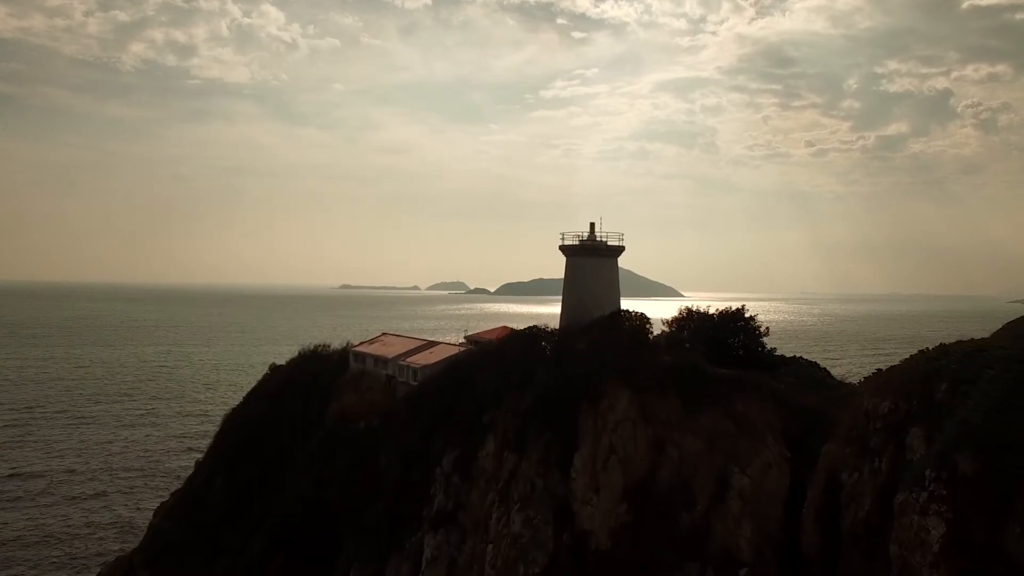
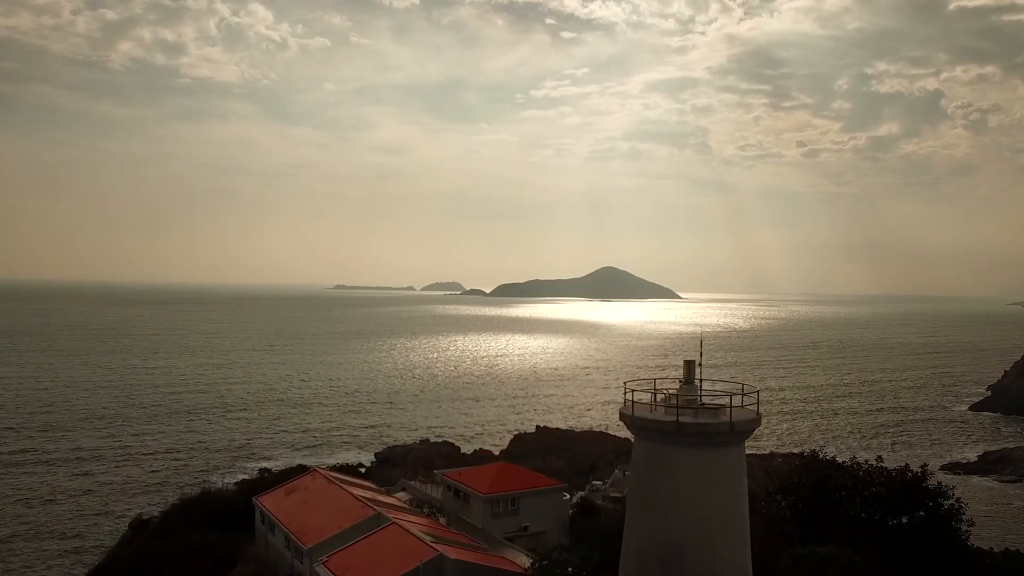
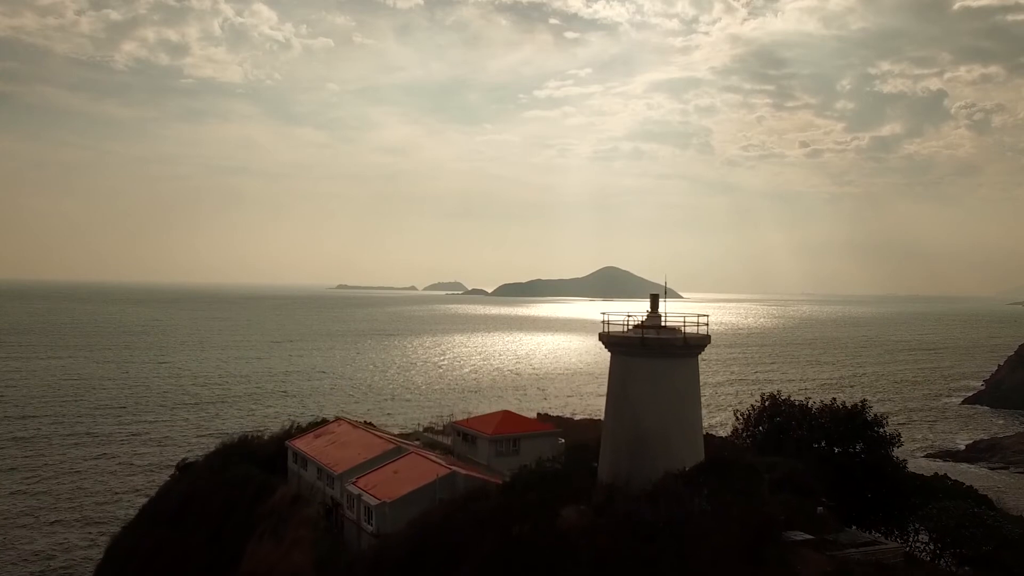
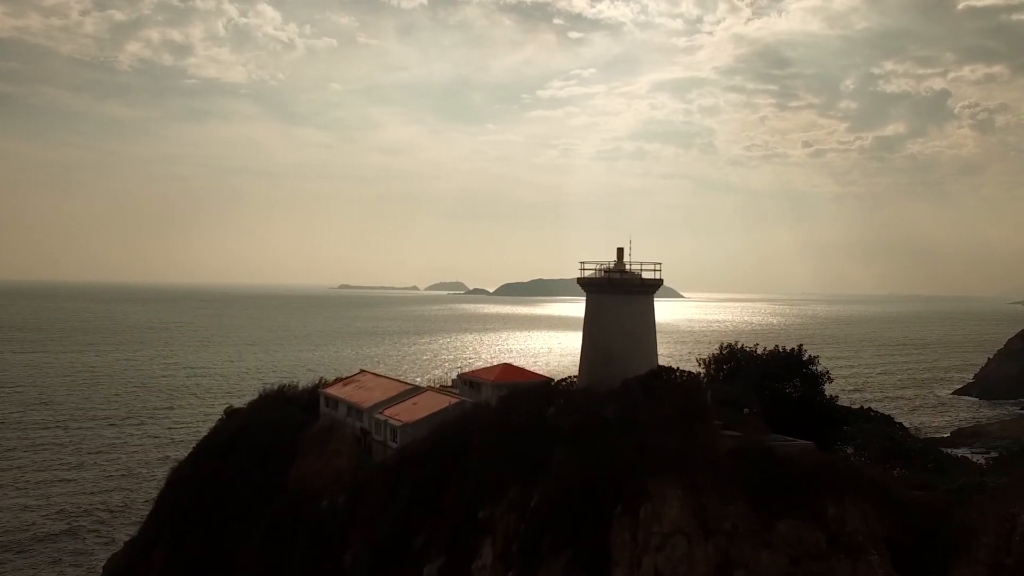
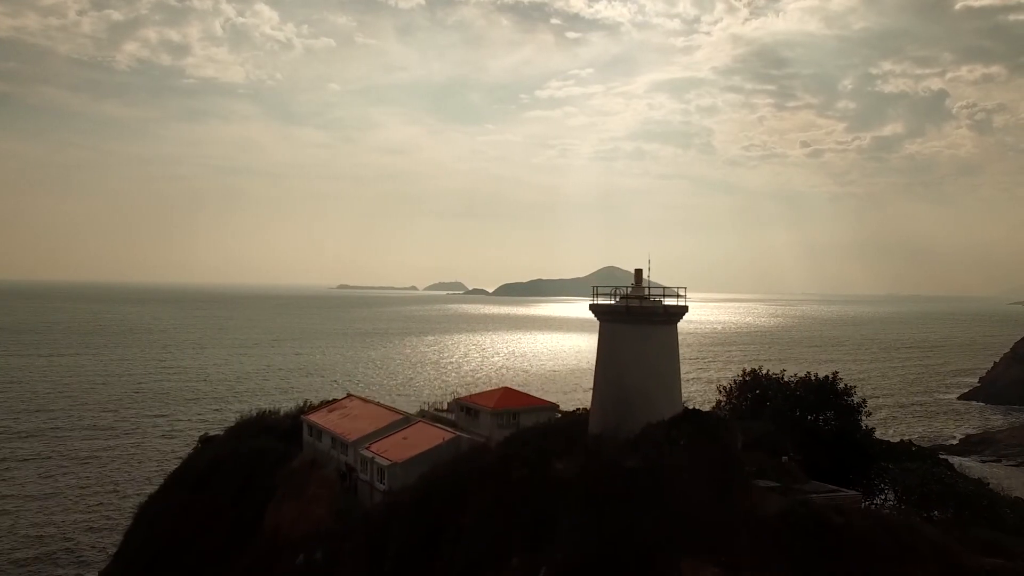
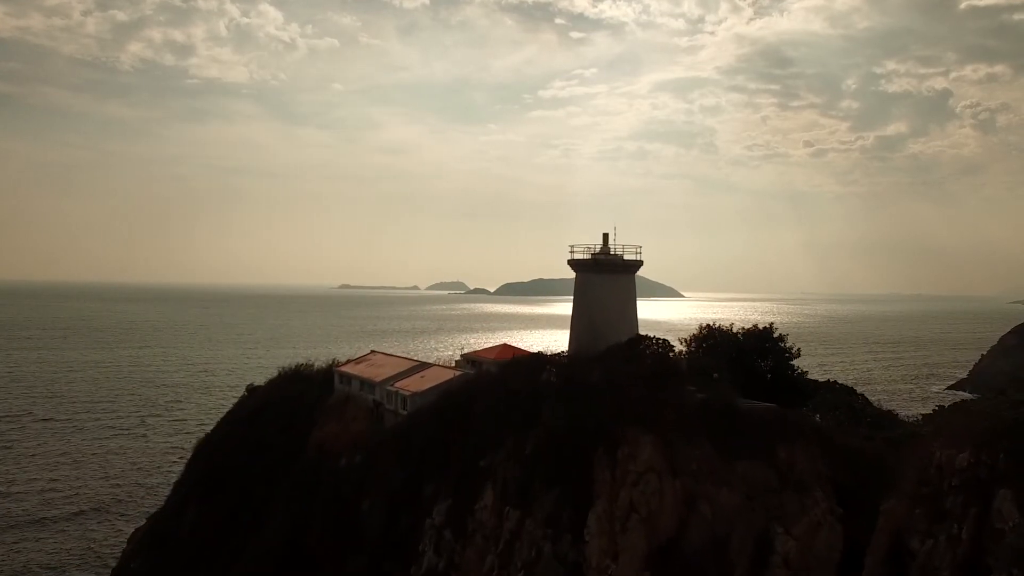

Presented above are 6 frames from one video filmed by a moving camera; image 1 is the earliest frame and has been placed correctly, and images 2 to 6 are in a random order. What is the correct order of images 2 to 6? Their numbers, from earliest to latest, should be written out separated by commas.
6, 4, 5, 3, 2
